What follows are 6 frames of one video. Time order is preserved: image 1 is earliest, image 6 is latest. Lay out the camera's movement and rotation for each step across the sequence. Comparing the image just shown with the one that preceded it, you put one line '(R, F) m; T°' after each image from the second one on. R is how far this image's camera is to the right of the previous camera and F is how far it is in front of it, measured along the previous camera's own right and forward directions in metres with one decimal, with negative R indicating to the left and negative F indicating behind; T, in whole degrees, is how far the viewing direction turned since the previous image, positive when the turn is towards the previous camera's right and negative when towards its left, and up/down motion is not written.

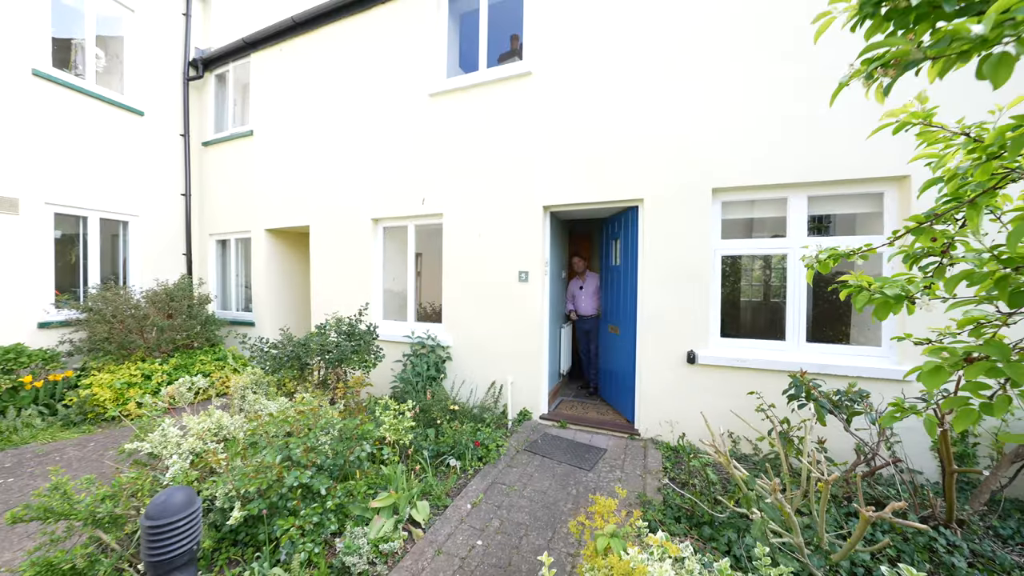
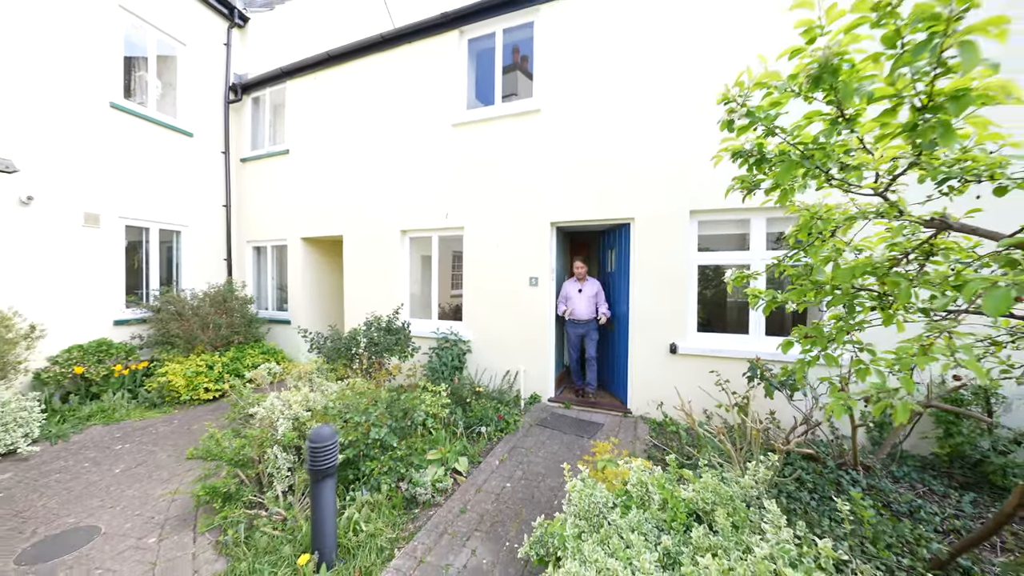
(-0.2, -0.8) m; 0°
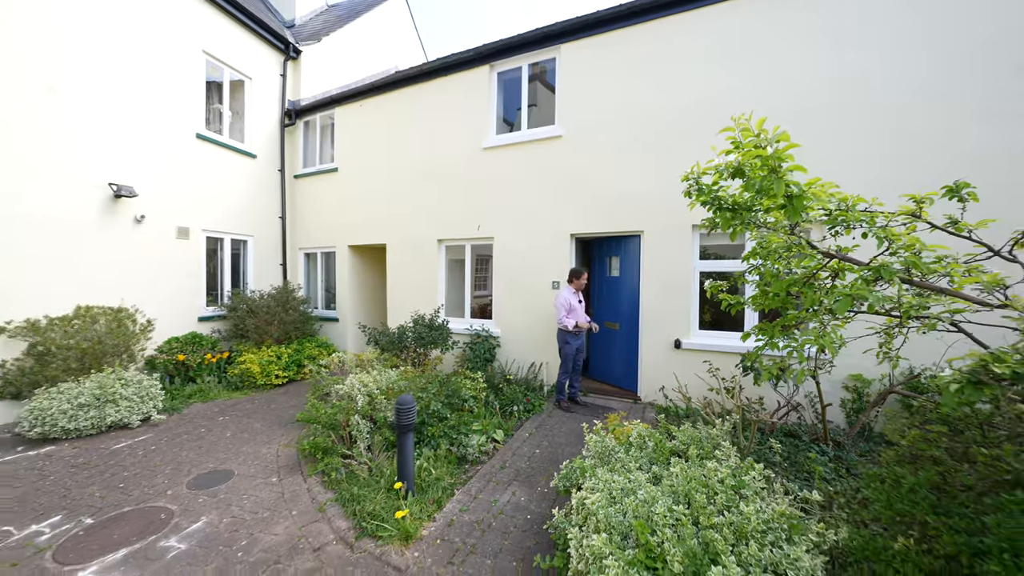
(-0.1, -0.7) m; -3°
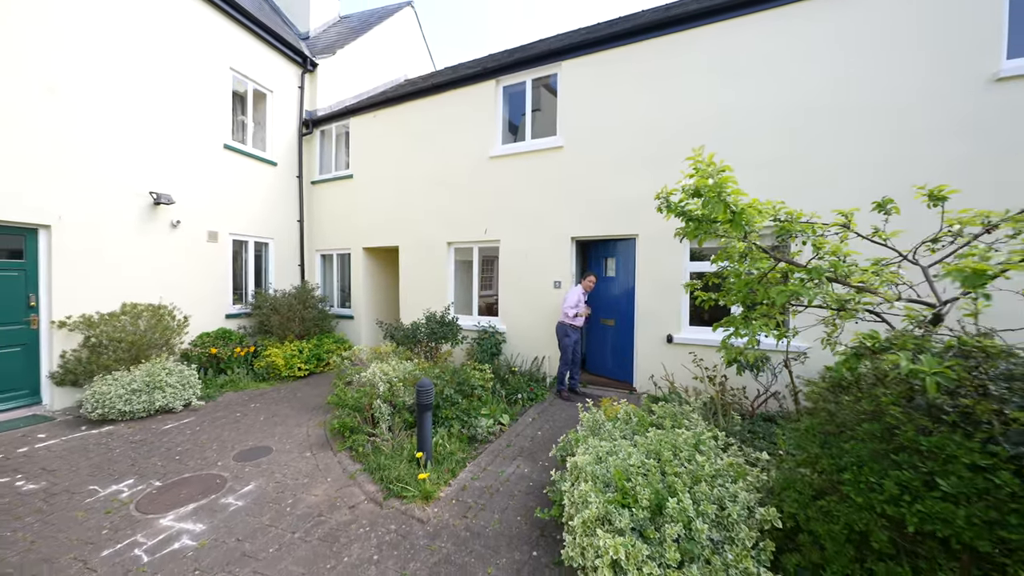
(0.0, -0.4) m; -1°
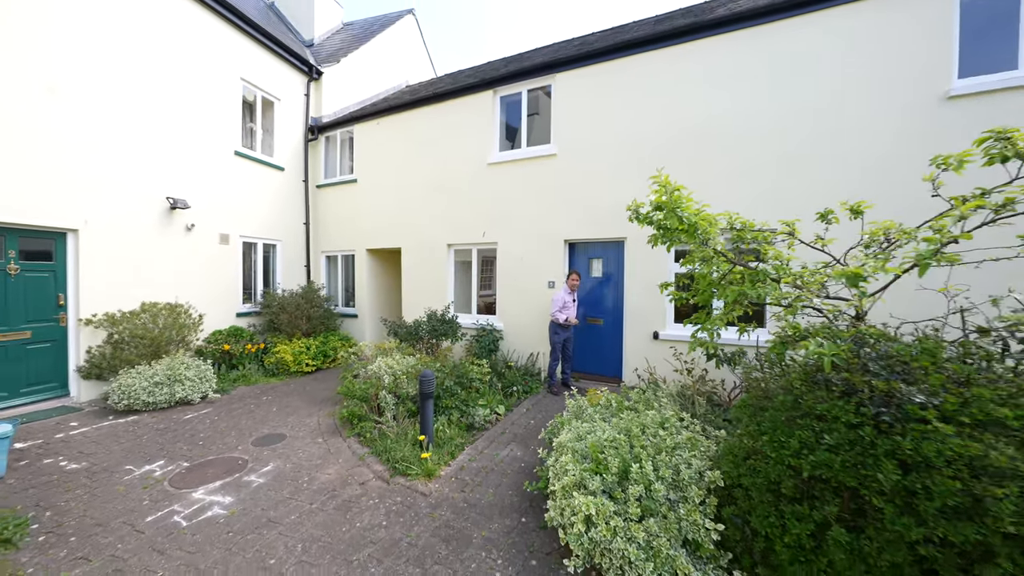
(+0.1, -0.3) m; 0°
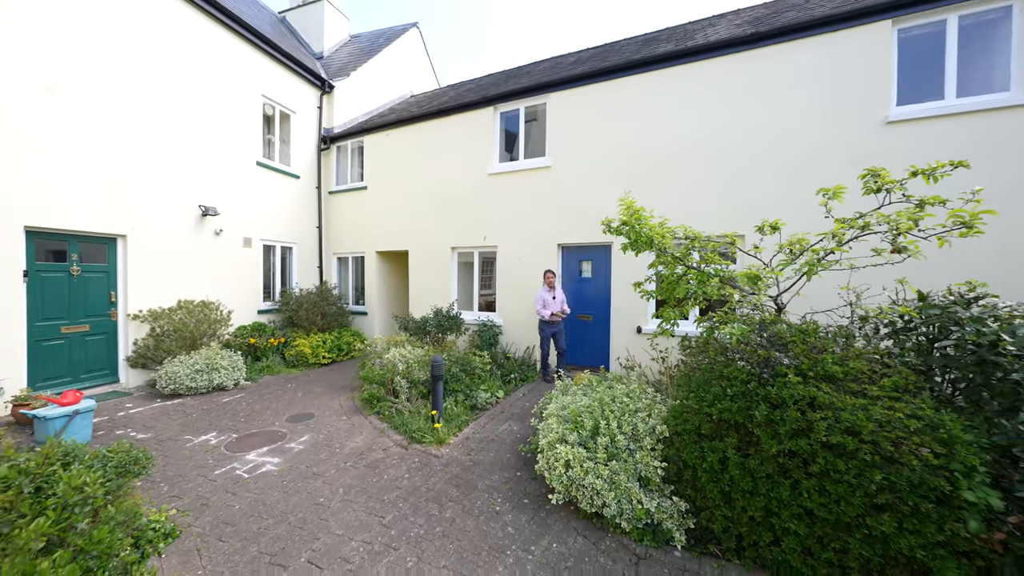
(0.0, -0.6) m; 0°
